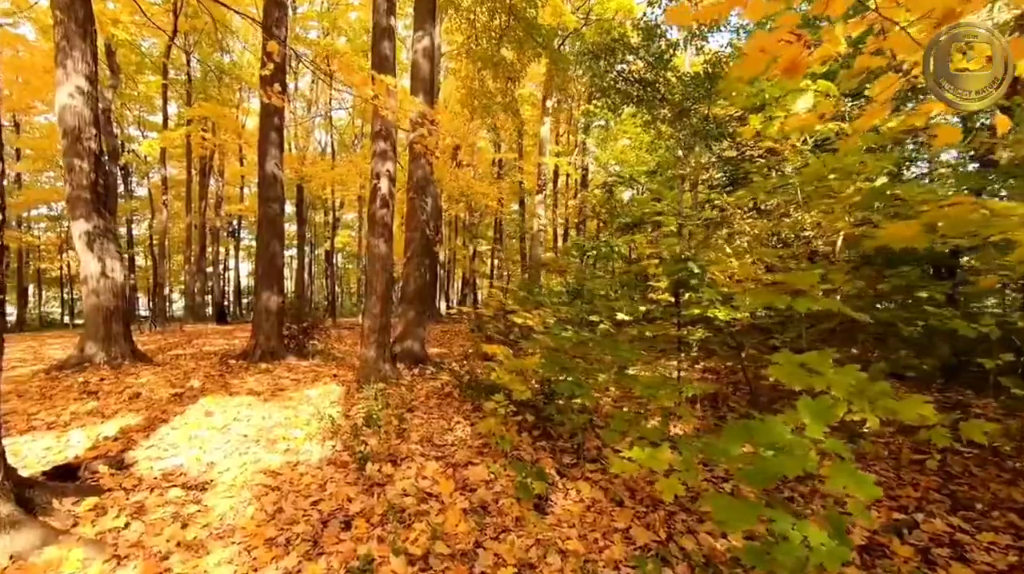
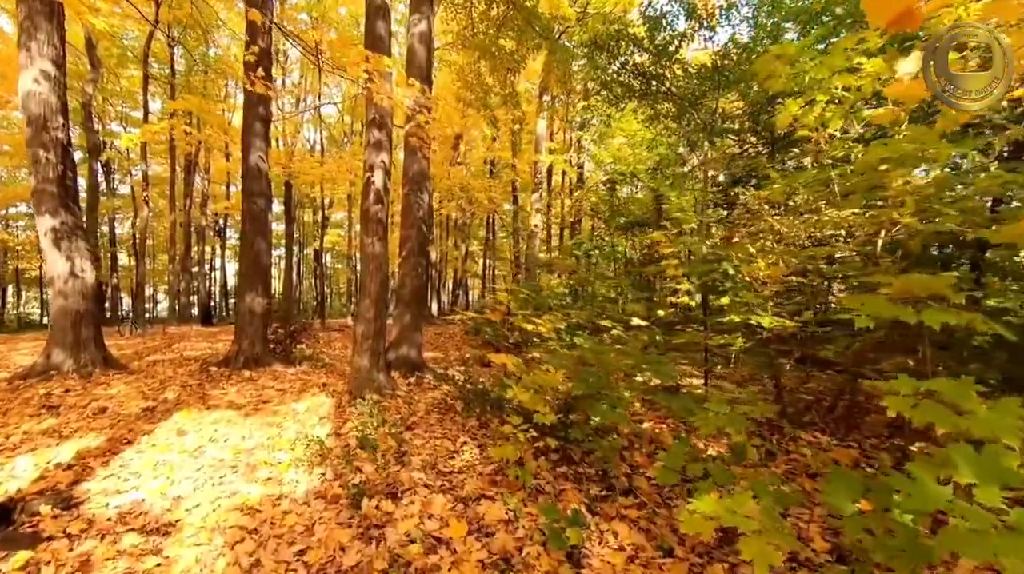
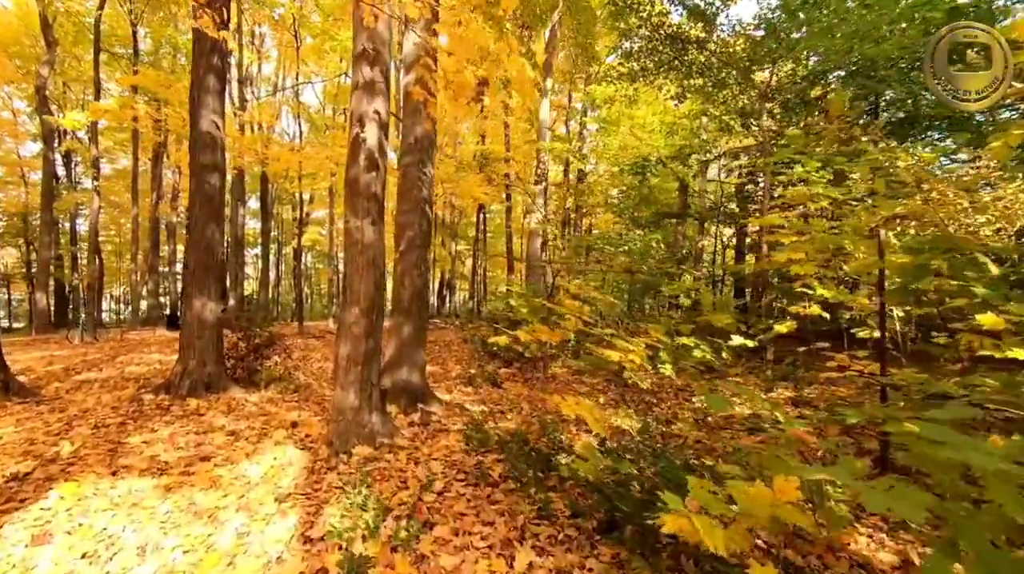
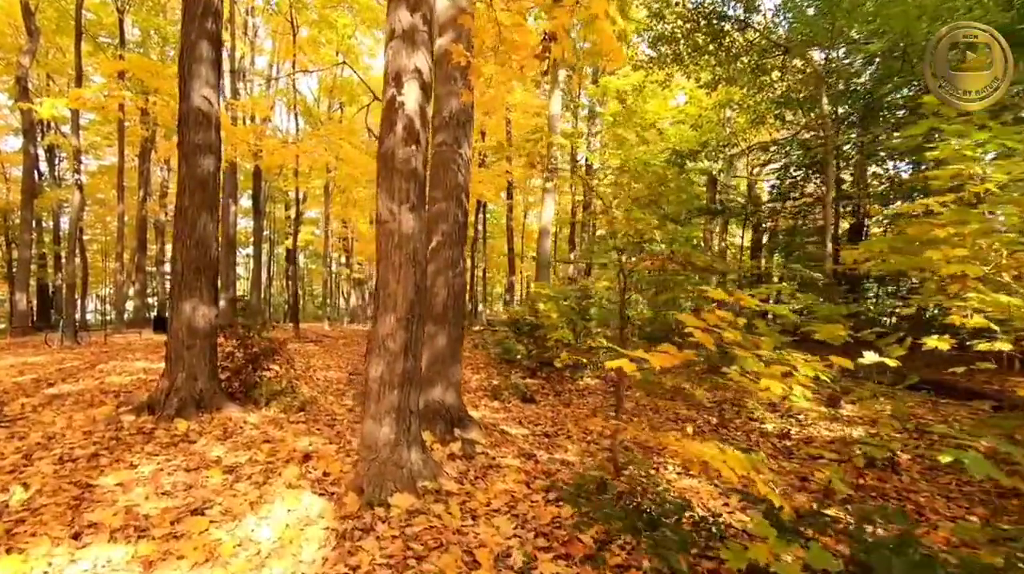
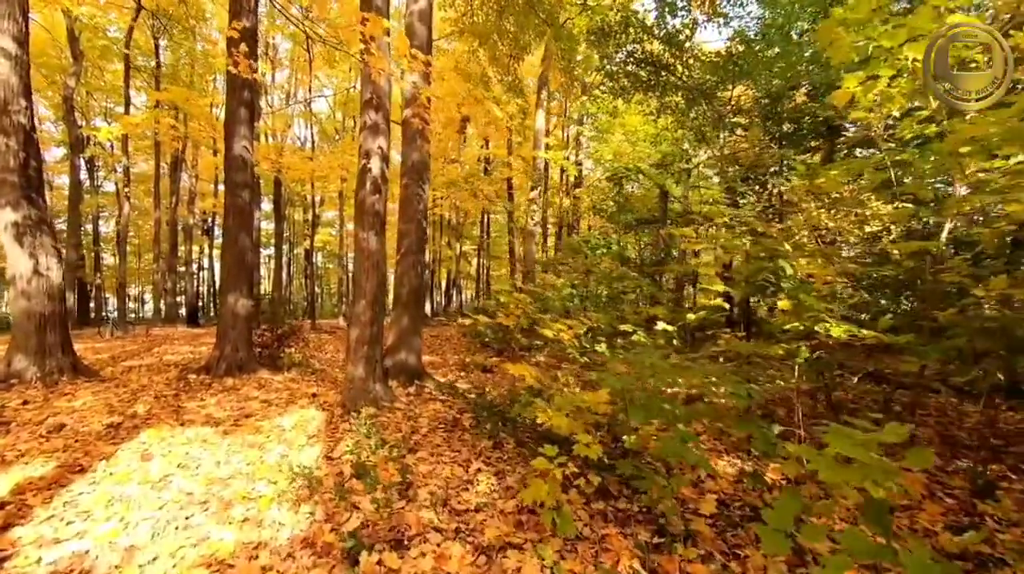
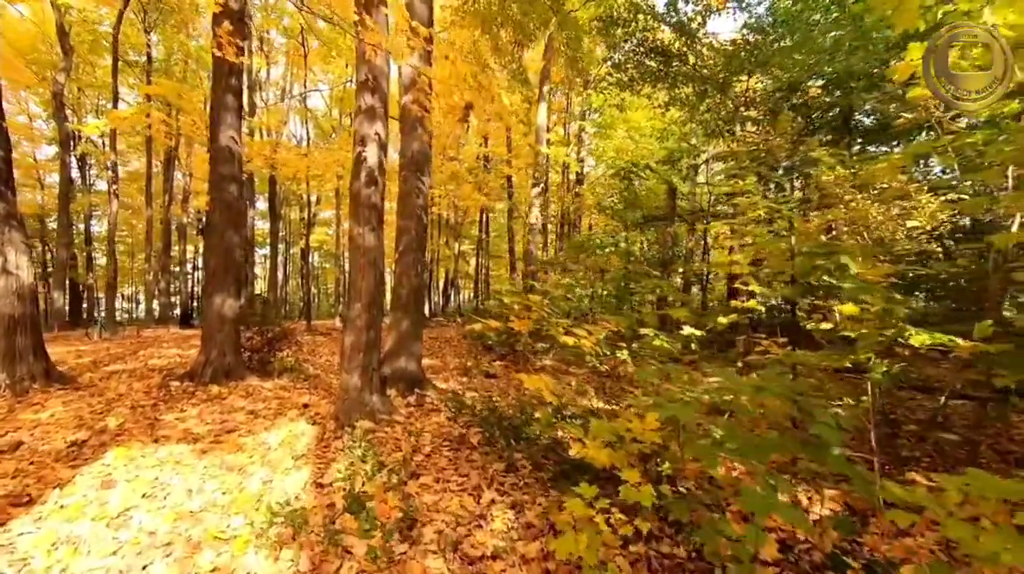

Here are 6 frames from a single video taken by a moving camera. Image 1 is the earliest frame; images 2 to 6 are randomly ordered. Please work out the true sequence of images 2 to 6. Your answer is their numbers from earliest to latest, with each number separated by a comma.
2, 5, 6, 3, 4
